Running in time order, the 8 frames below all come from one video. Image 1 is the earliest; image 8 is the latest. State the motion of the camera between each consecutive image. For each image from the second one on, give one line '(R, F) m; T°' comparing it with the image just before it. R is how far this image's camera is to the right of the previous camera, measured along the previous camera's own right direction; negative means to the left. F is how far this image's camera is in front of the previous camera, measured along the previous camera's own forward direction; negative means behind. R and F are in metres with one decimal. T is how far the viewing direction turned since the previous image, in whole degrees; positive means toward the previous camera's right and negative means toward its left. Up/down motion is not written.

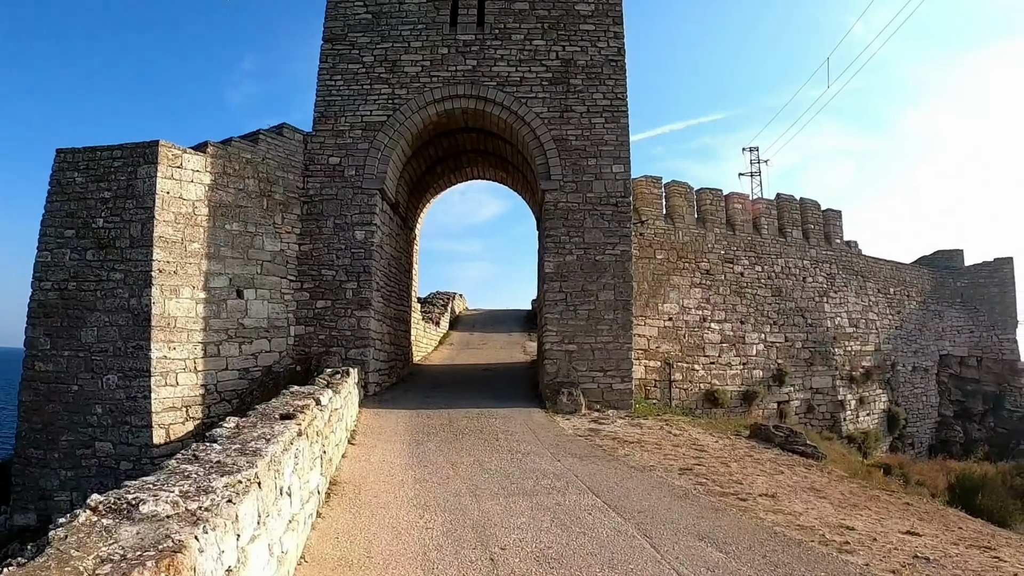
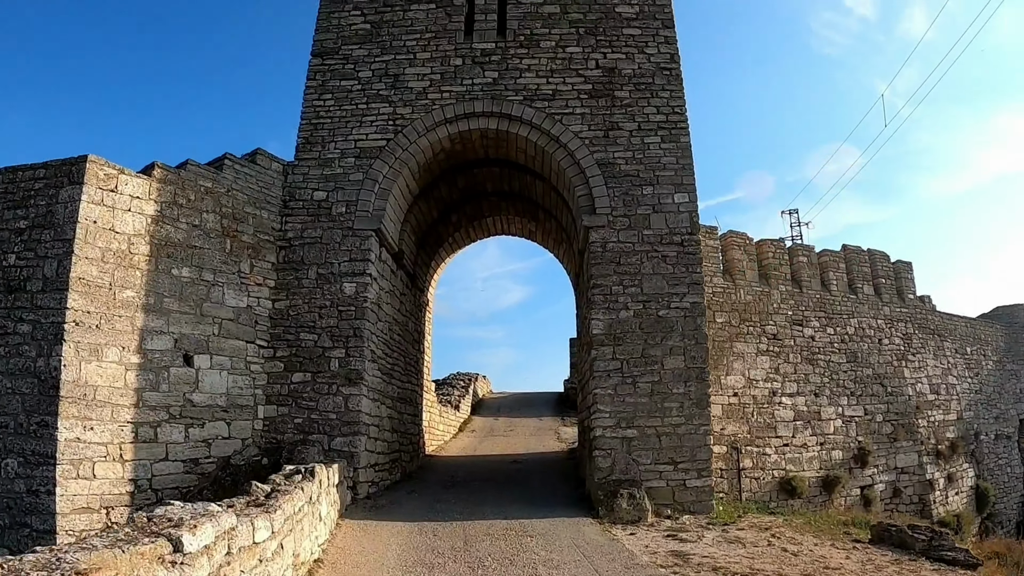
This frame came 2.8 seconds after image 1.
(-0.1, +2.4) m; -1°
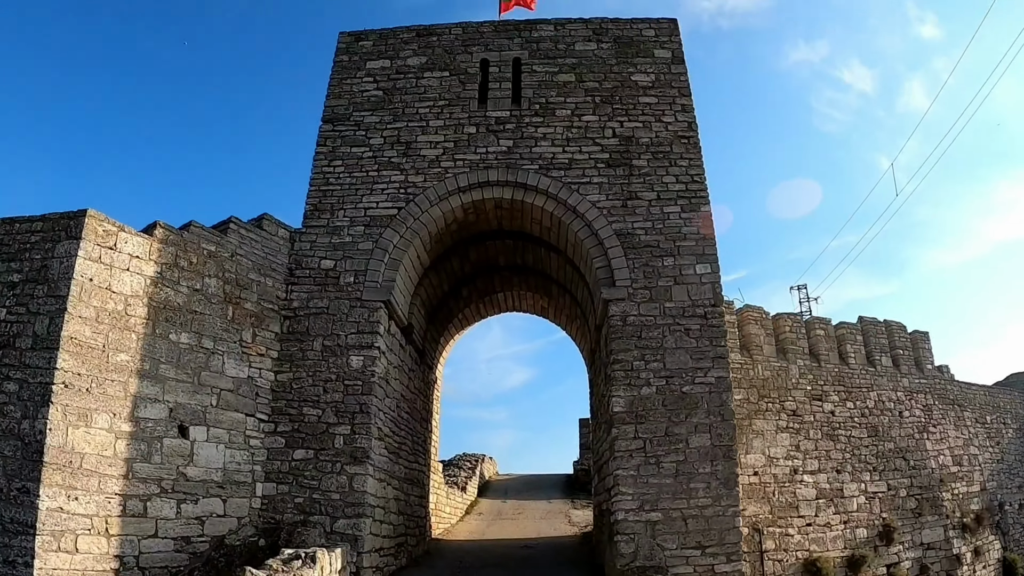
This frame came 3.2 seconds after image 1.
(-0.1, +0.4) m; 0°
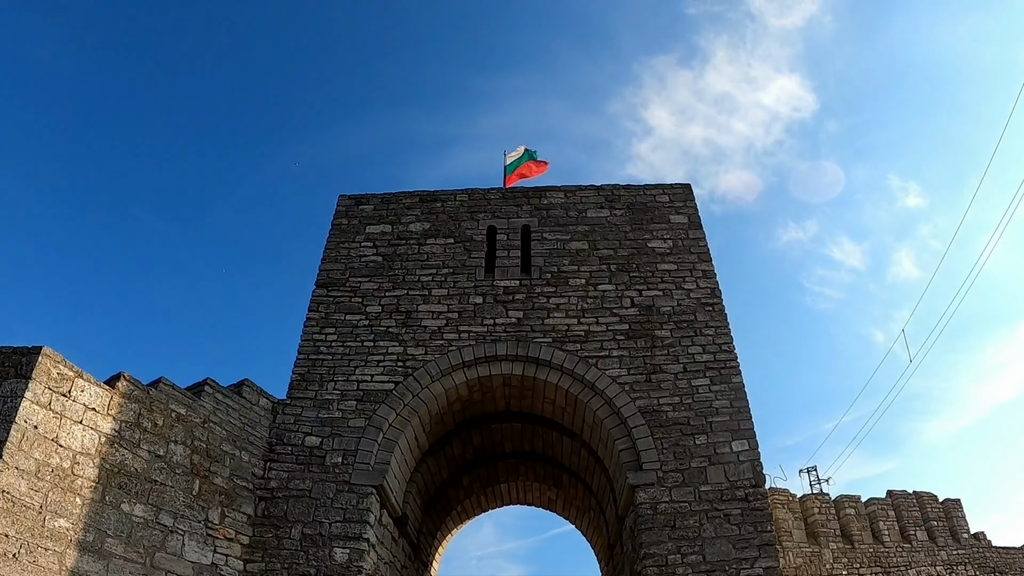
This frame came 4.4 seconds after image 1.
(-0.1, +0.9) m; 0°
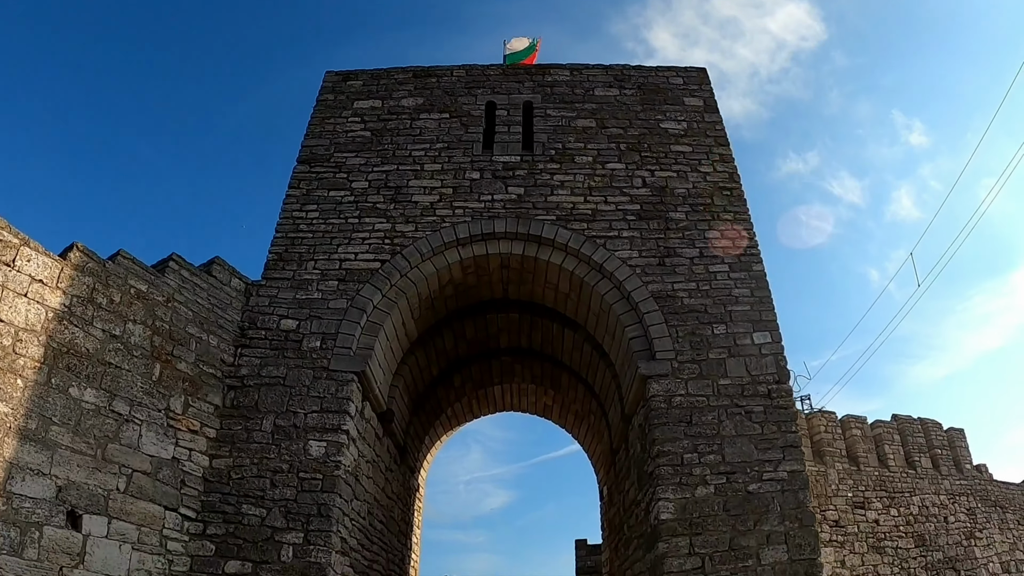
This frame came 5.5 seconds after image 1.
(0.0, +0.7) m; 0°
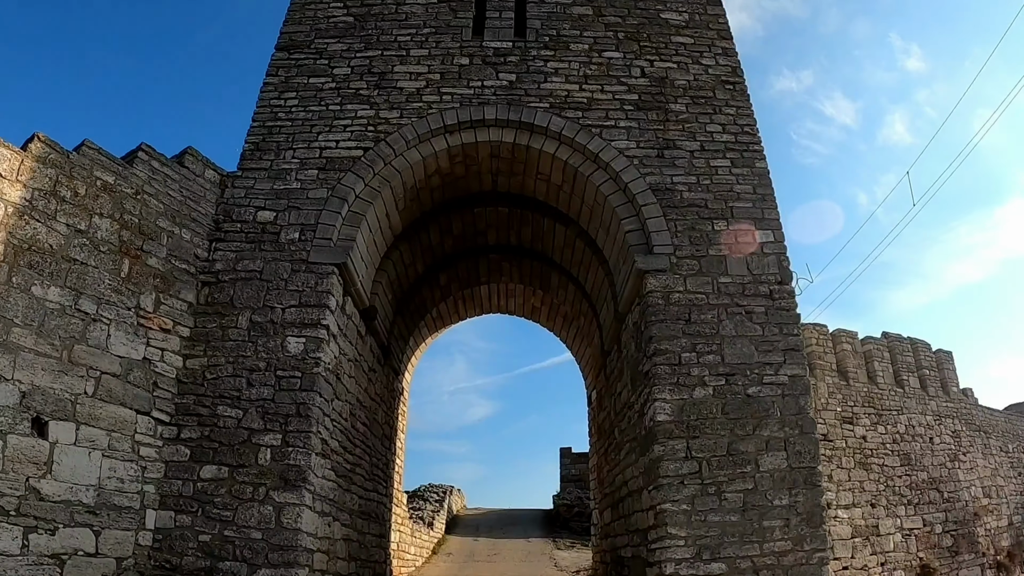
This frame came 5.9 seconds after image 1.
(0.0, +0.3) m; +1°
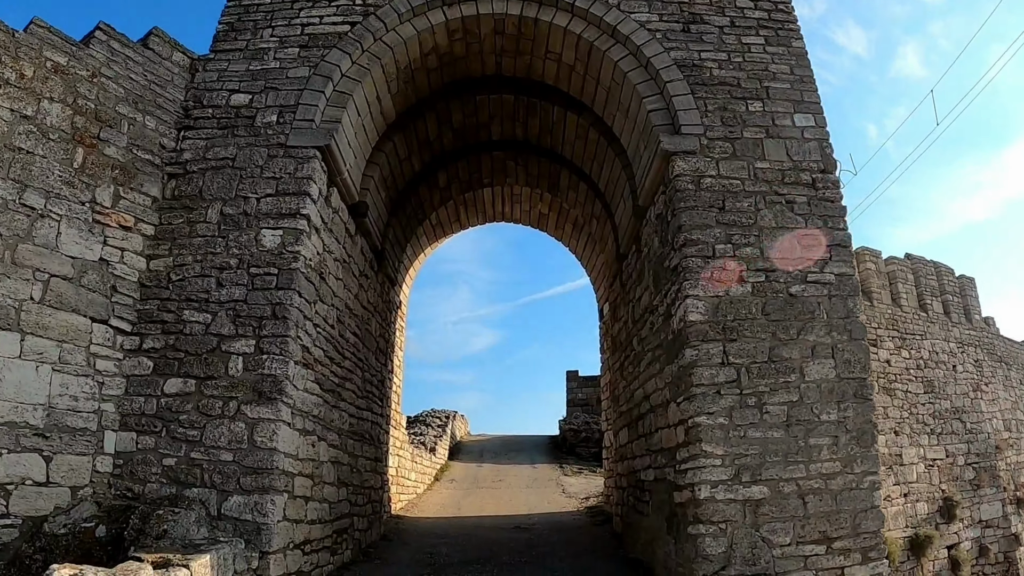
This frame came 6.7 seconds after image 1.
(0.0, +0.7) m; 0°
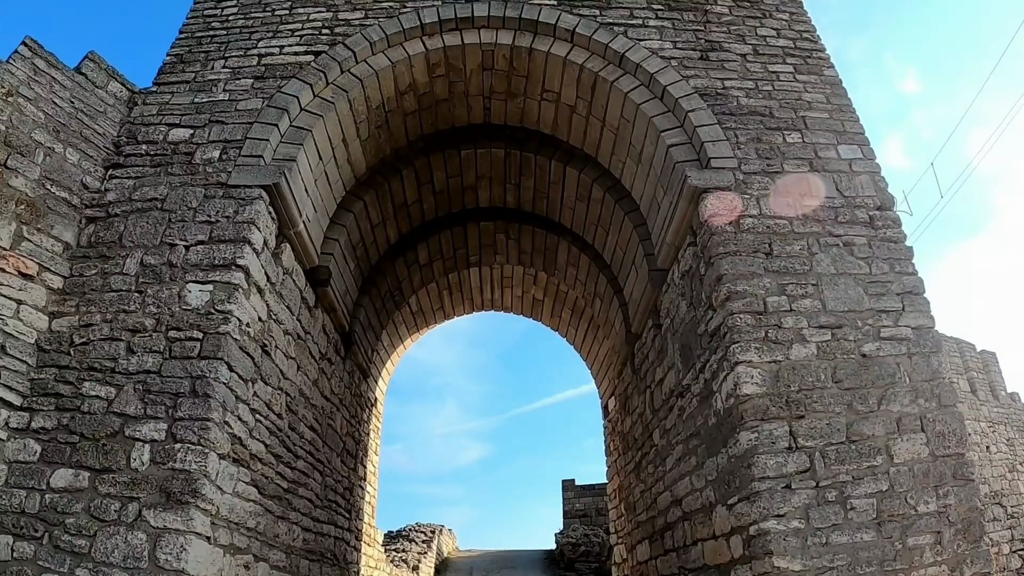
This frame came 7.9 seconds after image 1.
(0.0, +1.0) m; +1°
